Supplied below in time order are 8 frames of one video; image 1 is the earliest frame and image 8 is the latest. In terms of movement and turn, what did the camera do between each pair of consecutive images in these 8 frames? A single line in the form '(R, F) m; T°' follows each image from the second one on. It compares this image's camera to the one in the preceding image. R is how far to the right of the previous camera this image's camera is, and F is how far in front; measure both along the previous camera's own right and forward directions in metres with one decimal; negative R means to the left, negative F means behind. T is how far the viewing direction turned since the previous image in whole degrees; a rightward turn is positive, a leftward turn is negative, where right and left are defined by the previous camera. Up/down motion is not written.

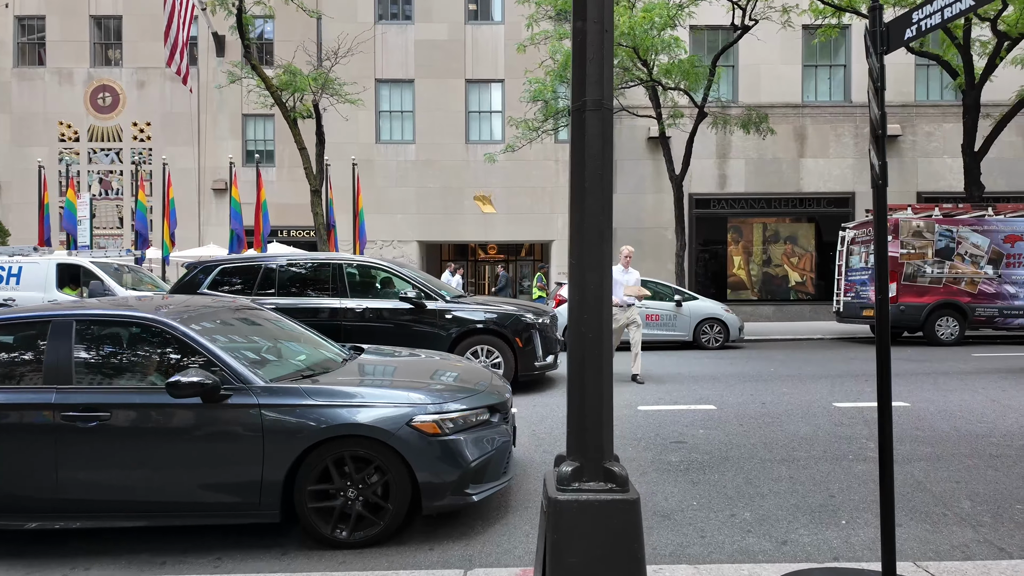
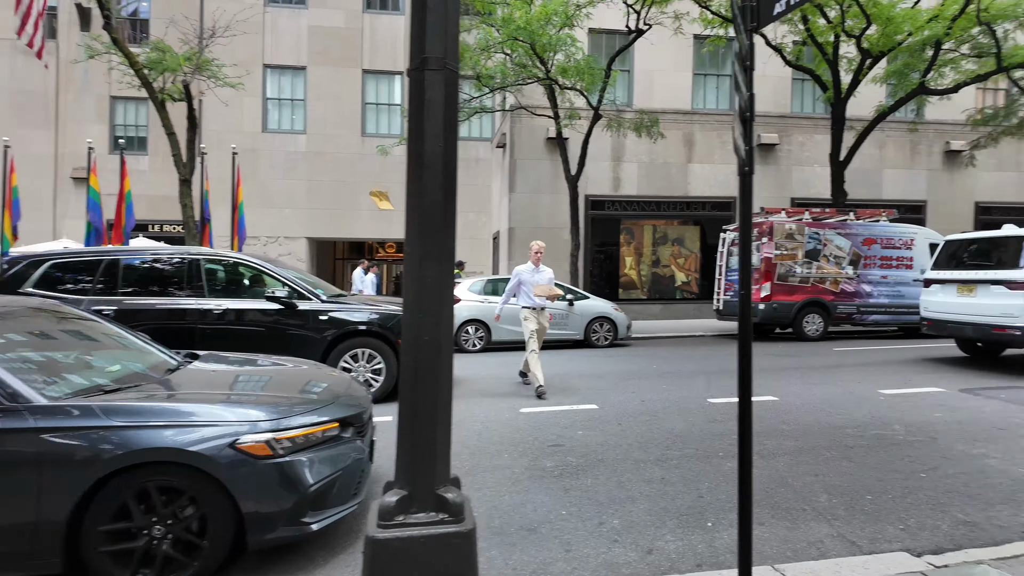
(+0.3, +0.3) m; +9°
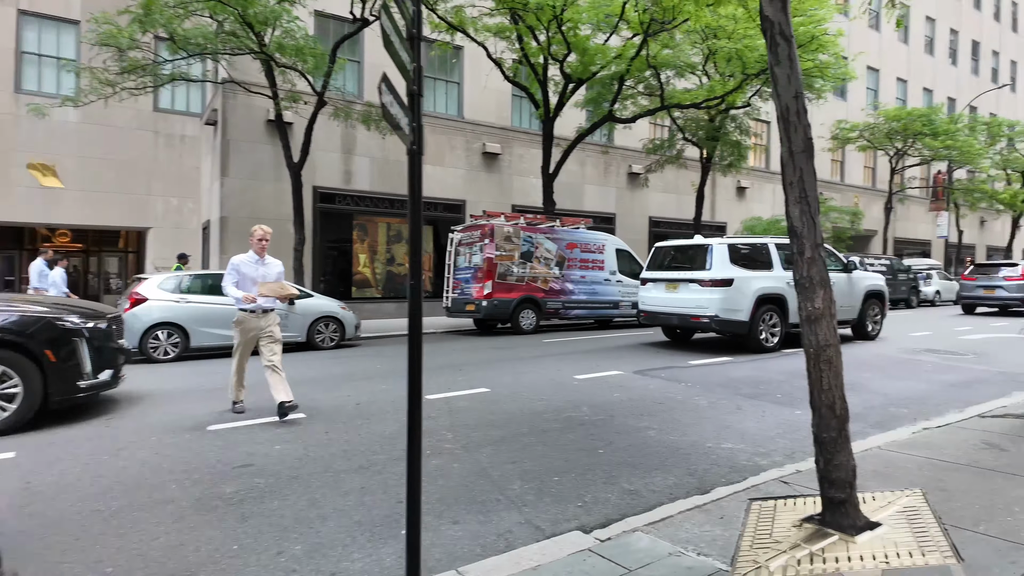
(+0.4, +0.3) m; +25°
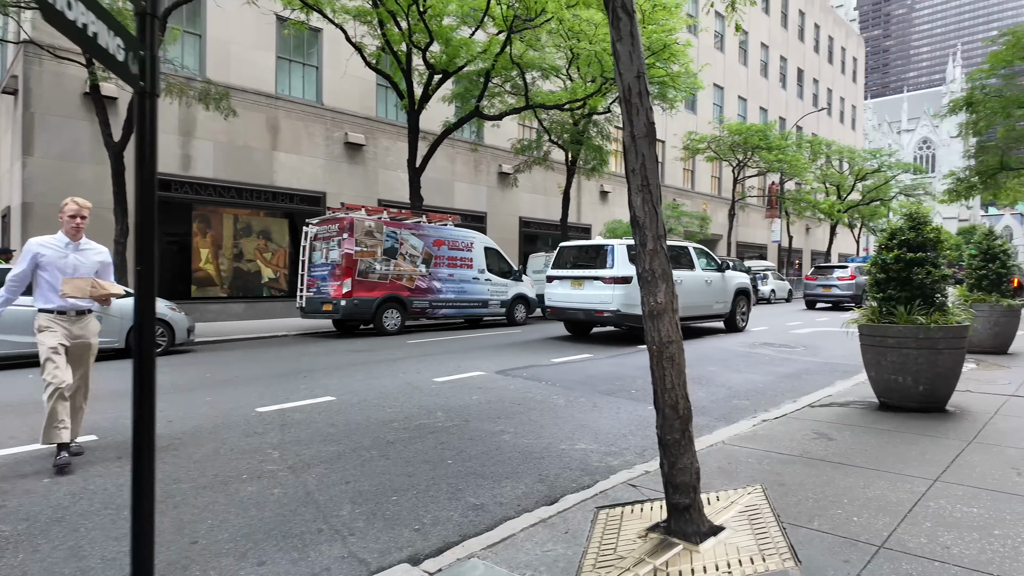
(+0.3, +0.4) m; +12°
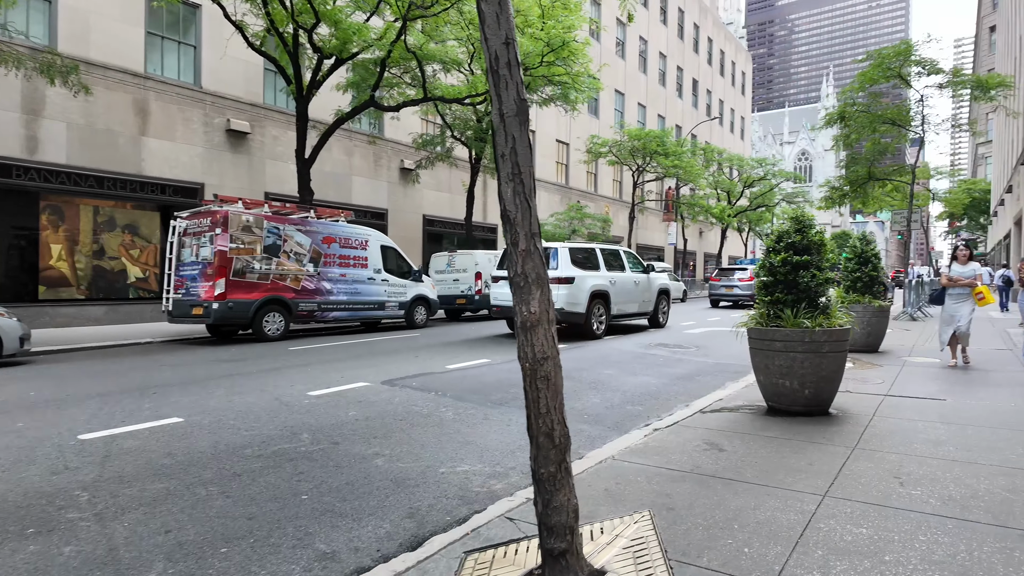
(+0.3, +0.5) m; +9°
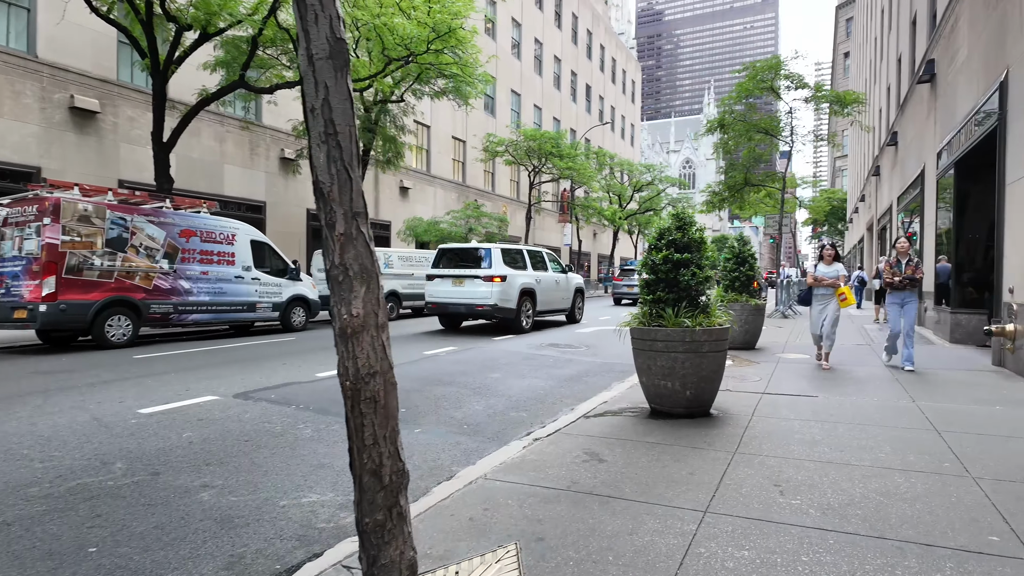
(+0.3, +0.5) m; +10°
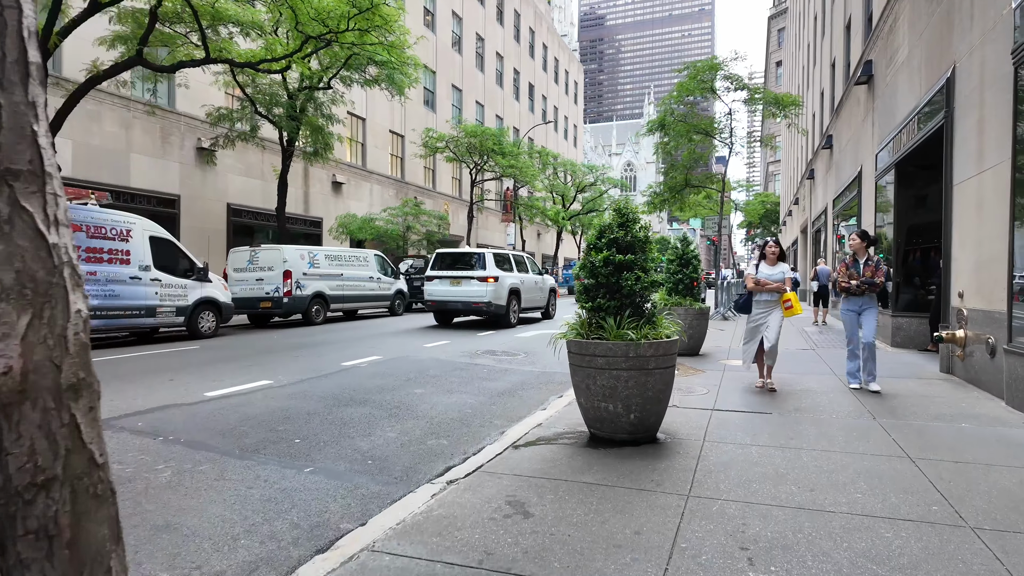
(+0.2, +0.9) m; +5°
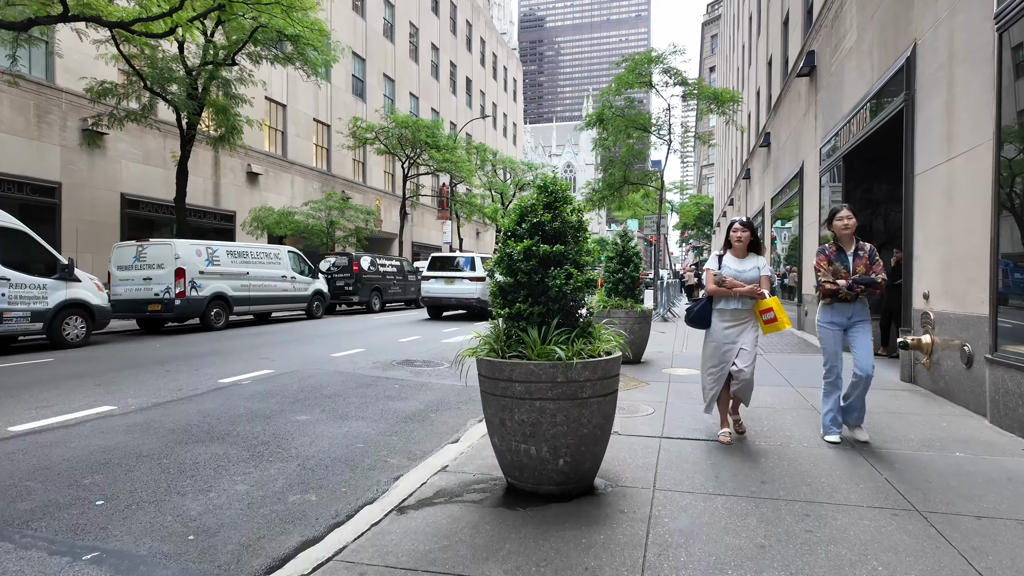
(+0.3, +1.3) m; +6°
